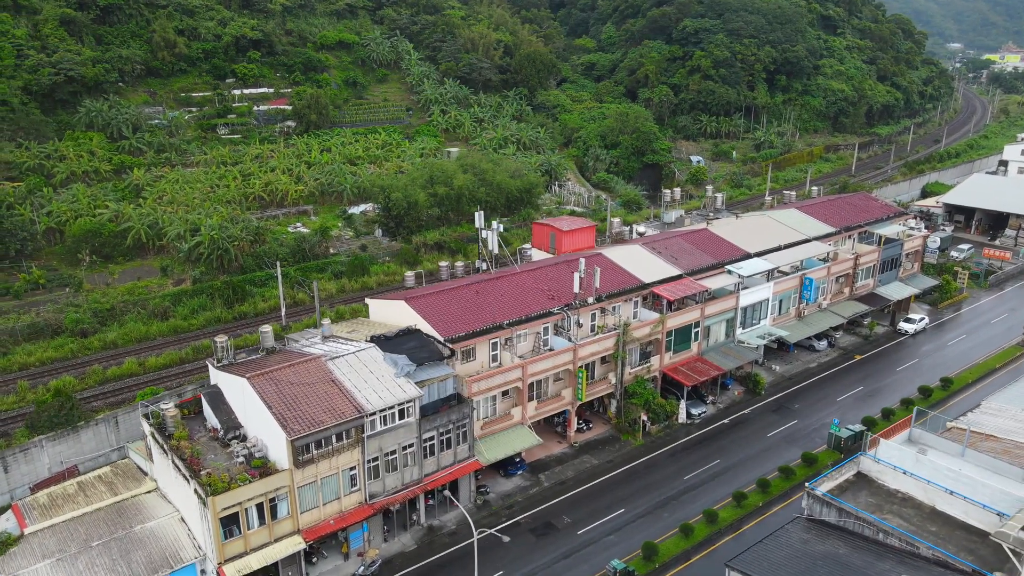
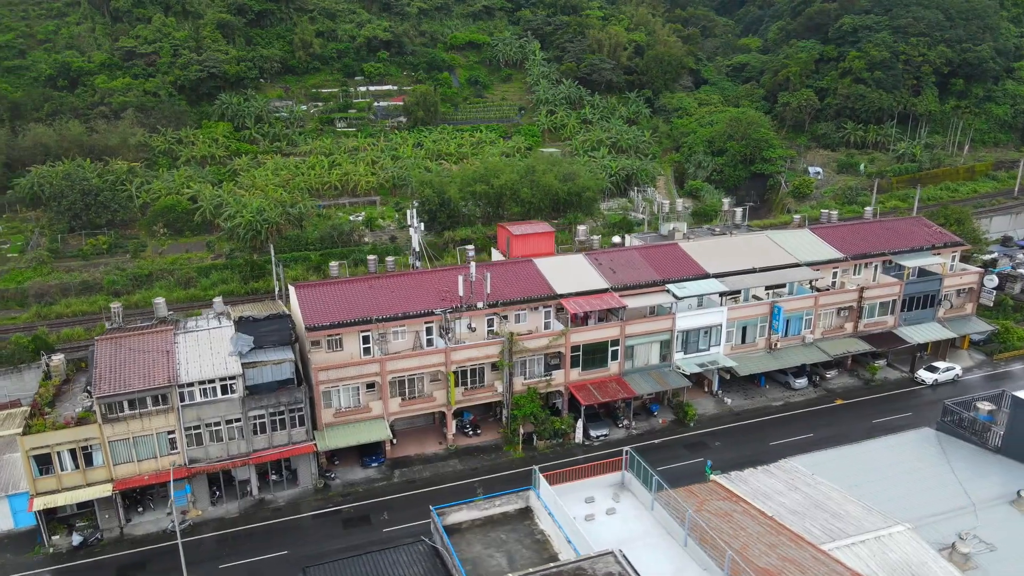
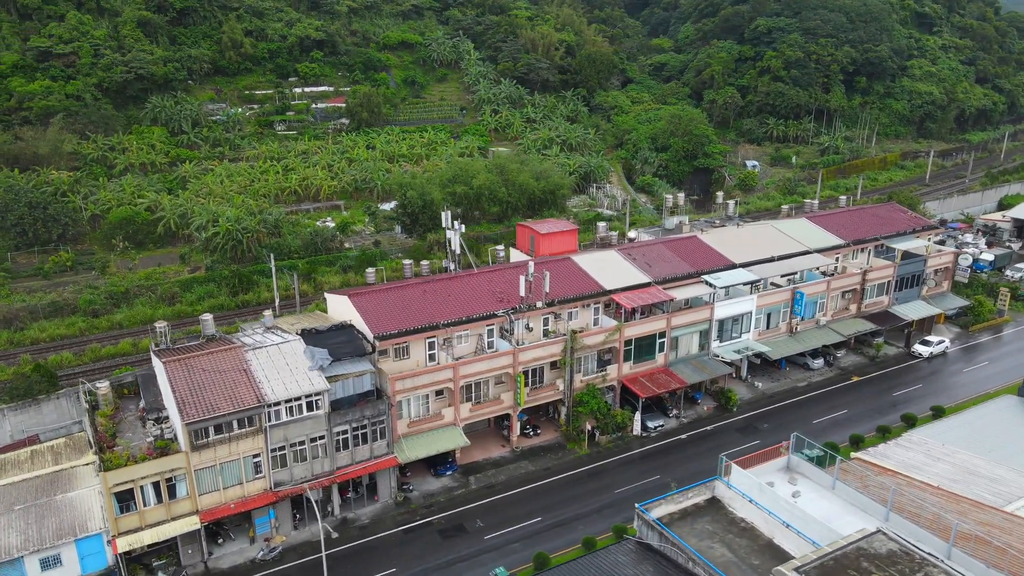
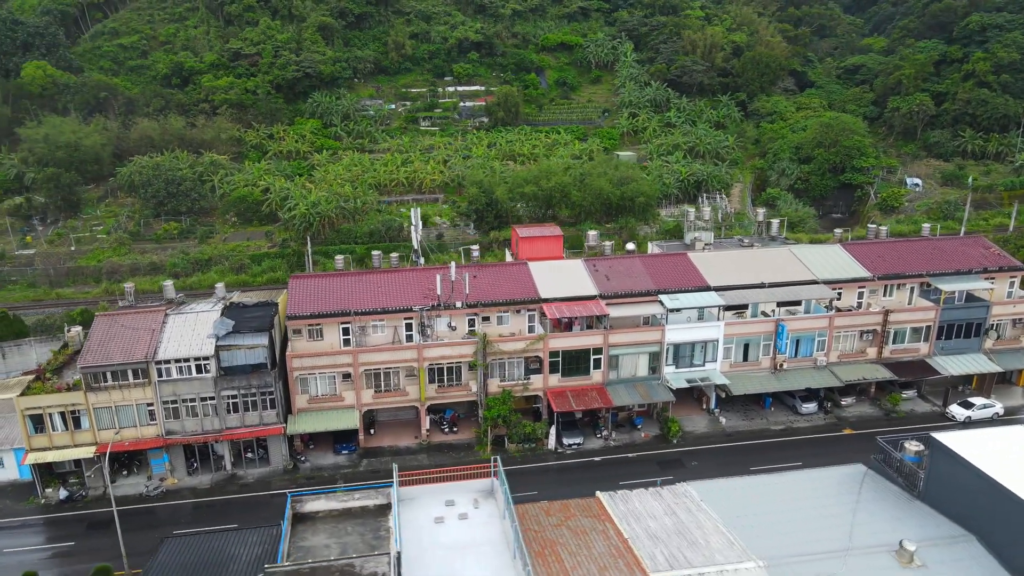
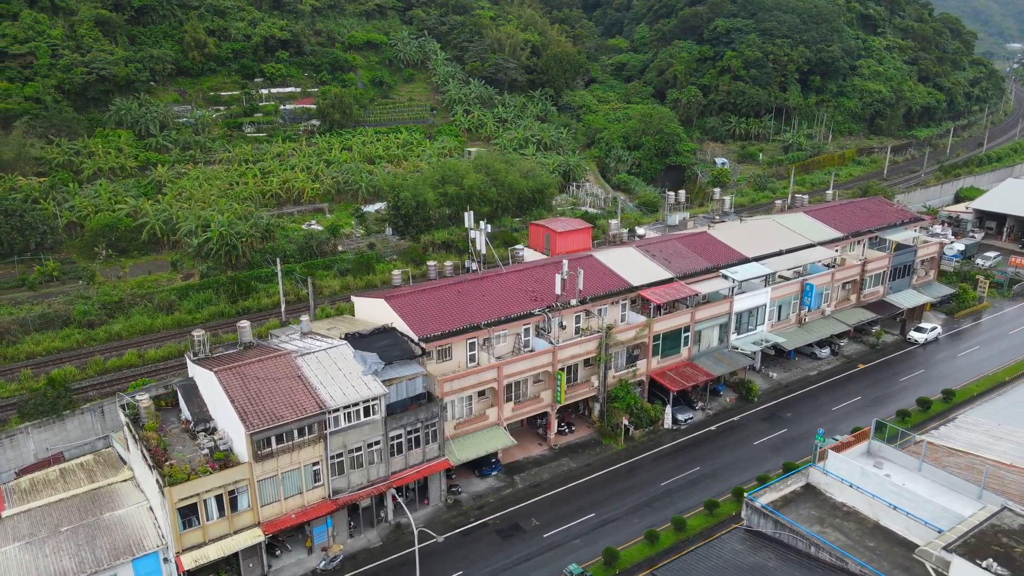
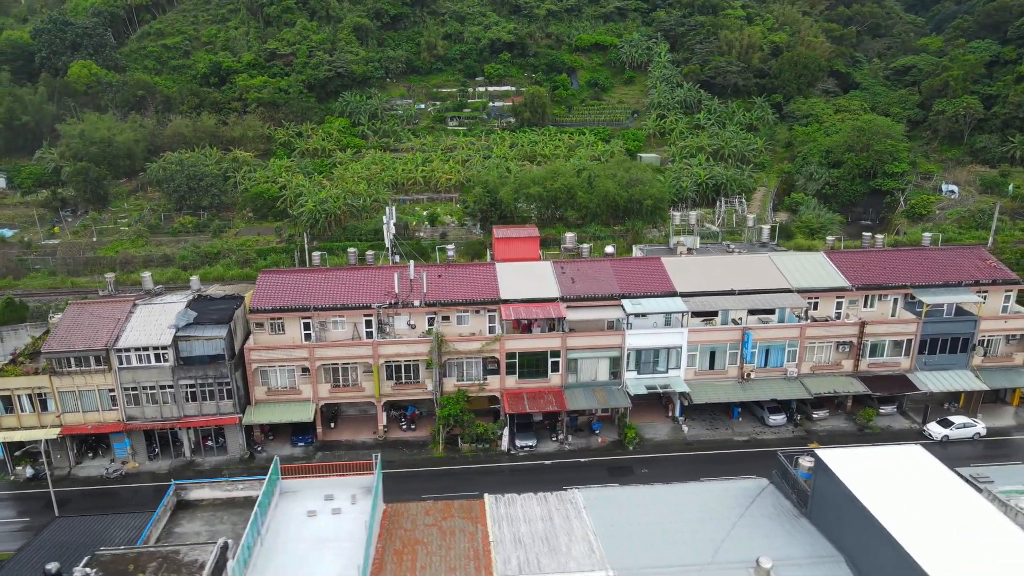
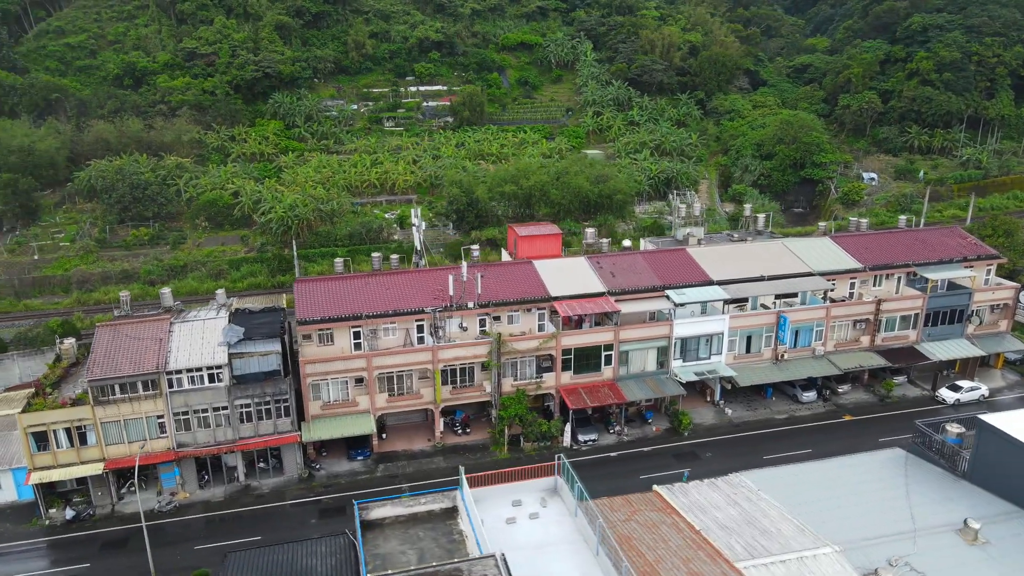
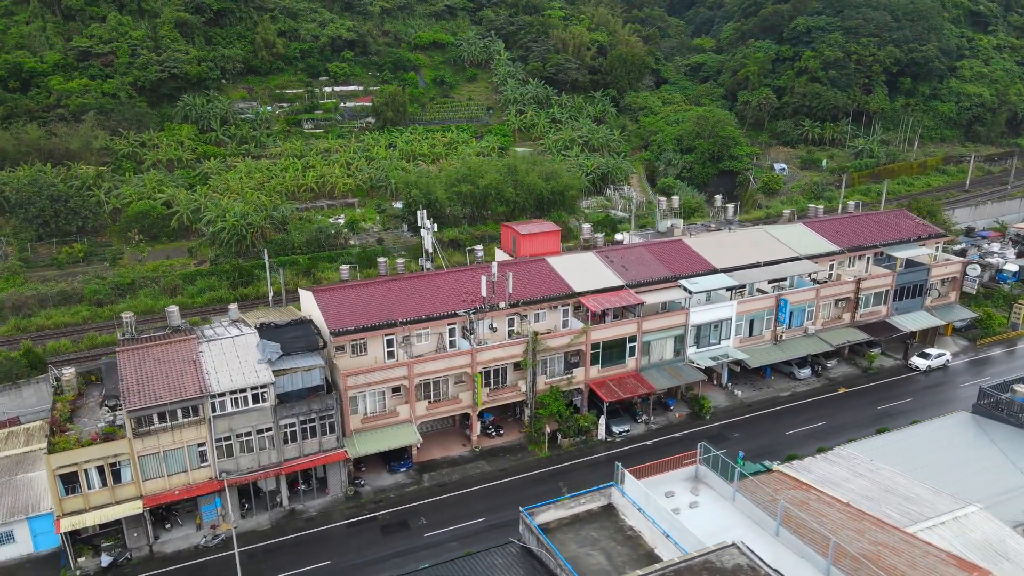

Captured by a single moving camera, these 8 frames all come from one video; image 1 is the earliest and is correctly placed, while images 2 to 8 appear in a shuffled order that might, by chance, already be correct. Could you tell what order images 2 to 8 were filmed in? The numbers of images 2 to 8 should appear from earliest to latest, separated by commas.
5, 3, 8, 2, 7, 4, 6
